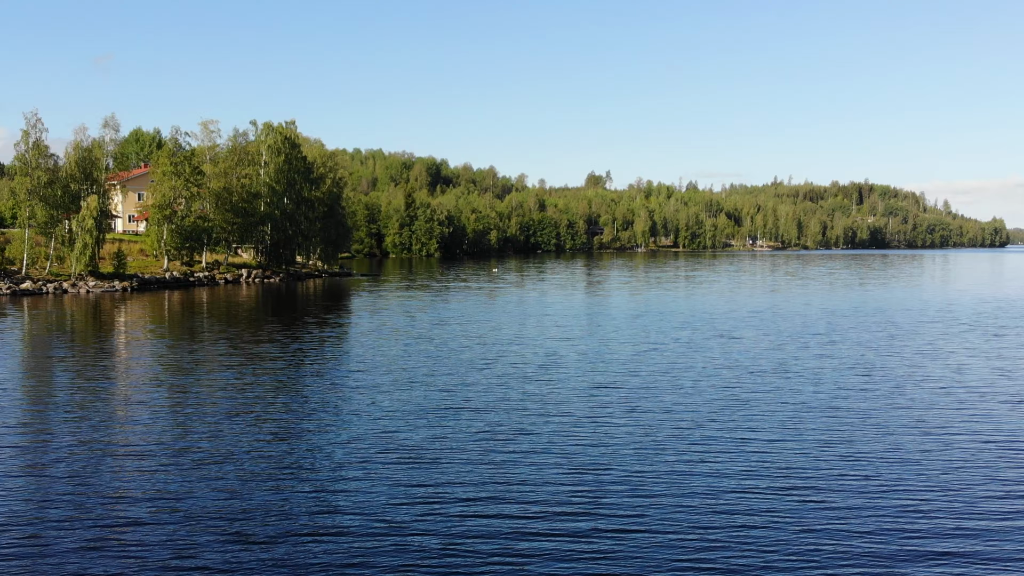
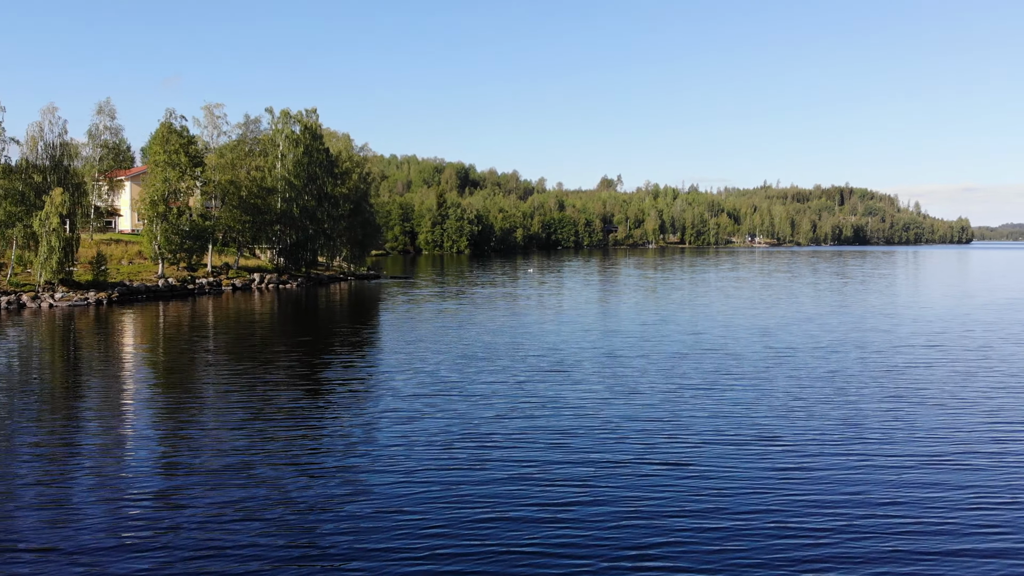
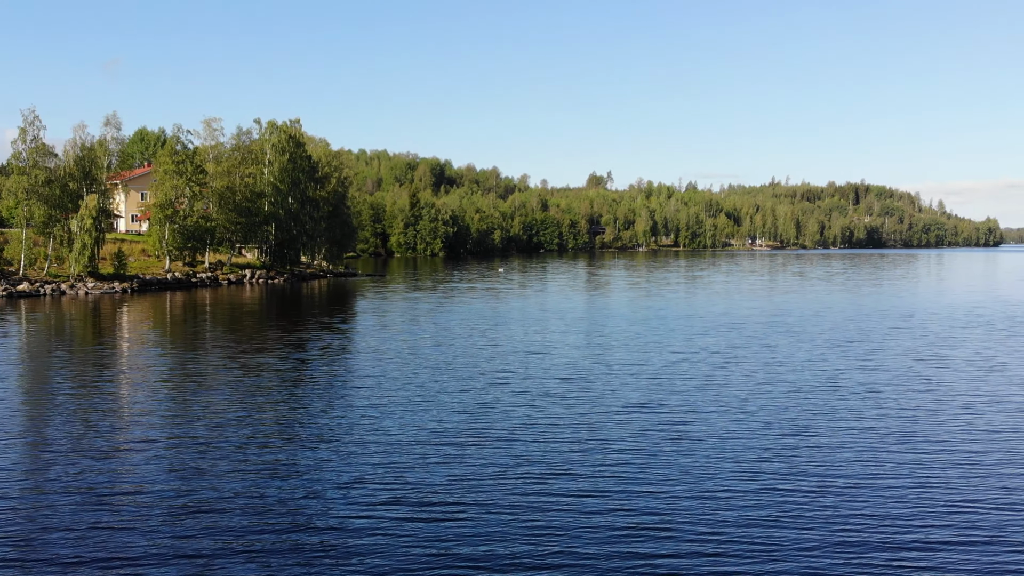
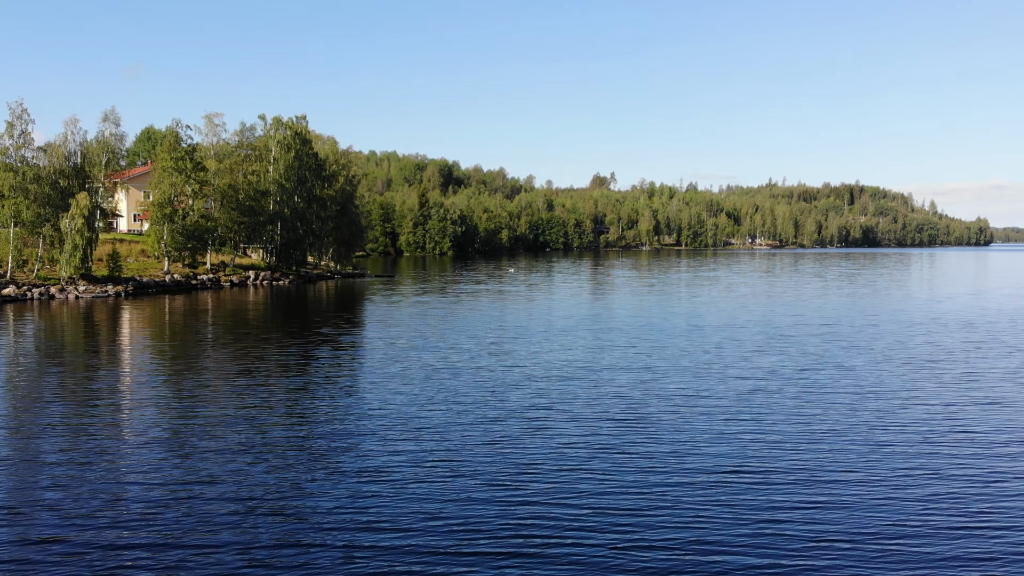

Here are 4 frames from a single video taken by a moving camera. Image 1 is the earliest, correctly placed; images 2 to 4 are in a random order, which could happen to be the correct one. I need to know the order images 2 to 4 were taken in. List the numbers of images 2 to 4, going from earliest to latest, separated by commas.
3, 4, 2
